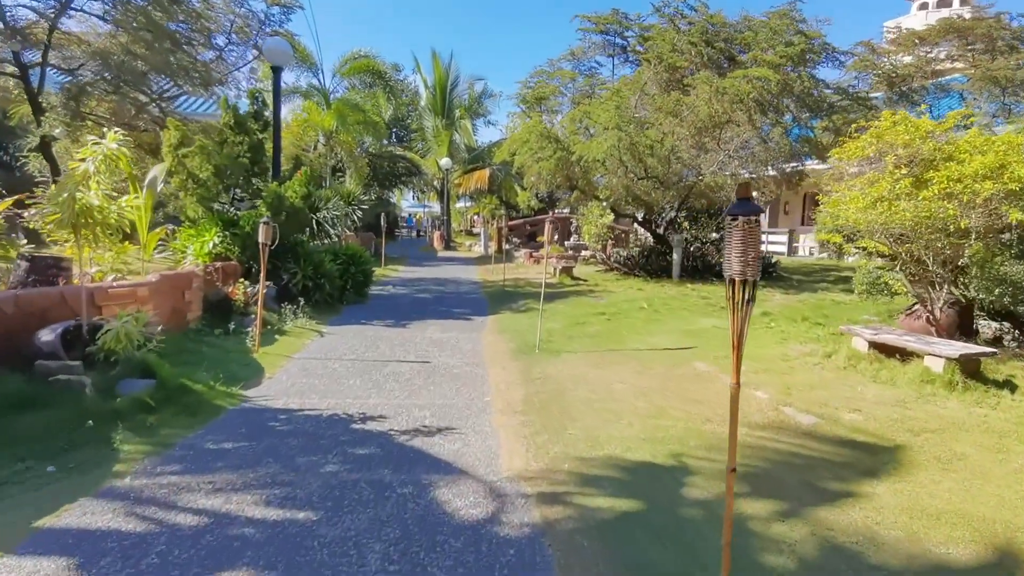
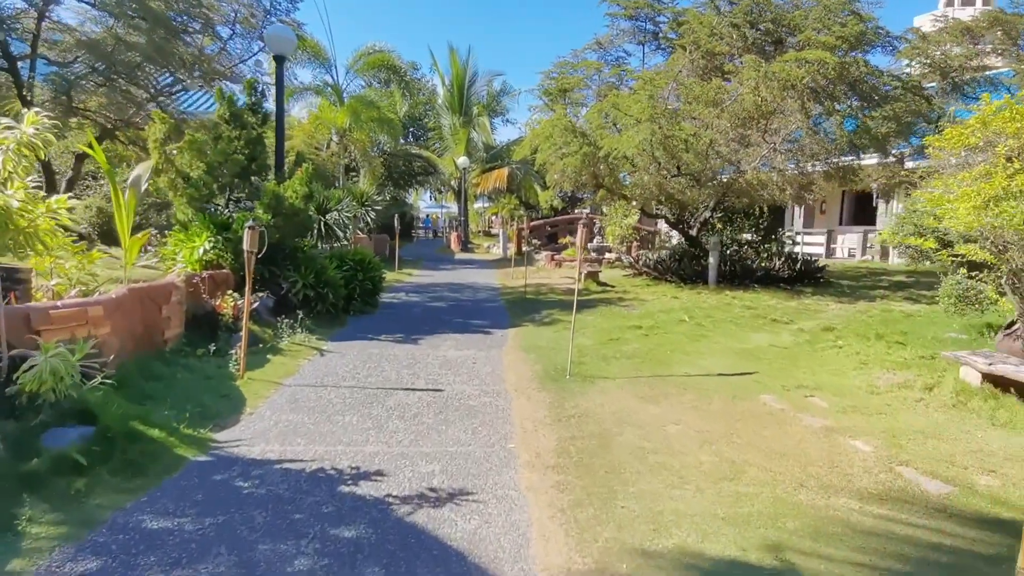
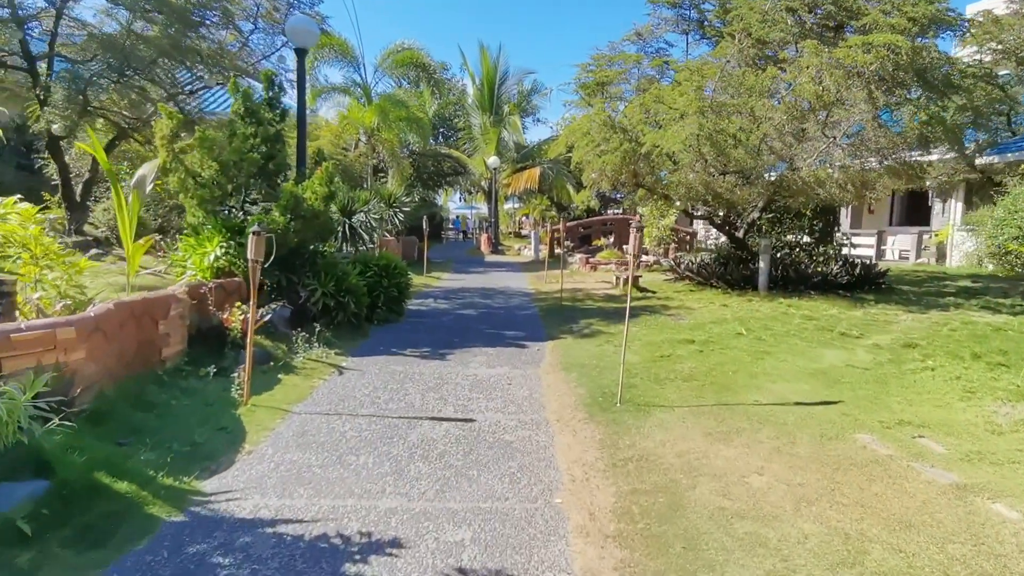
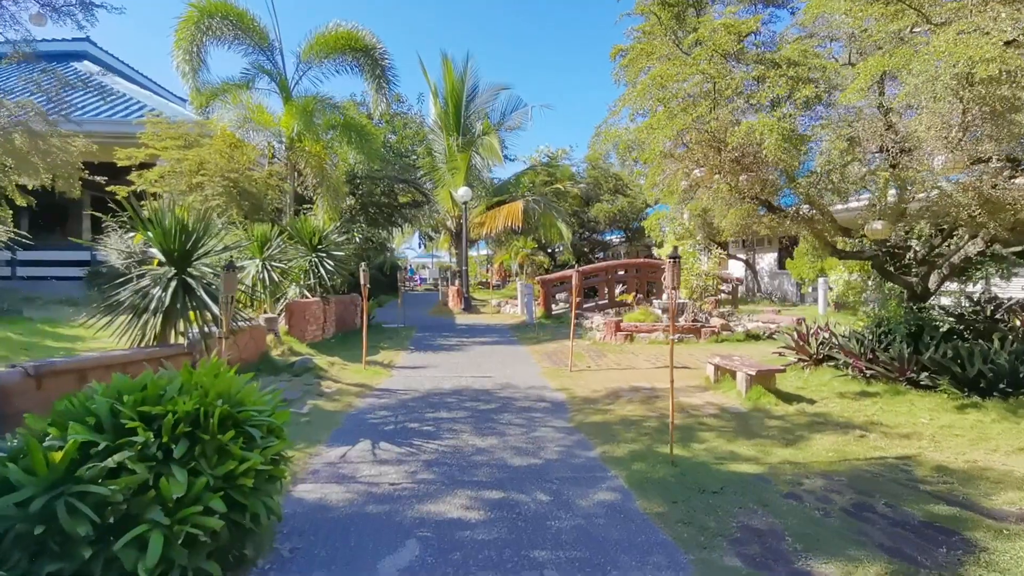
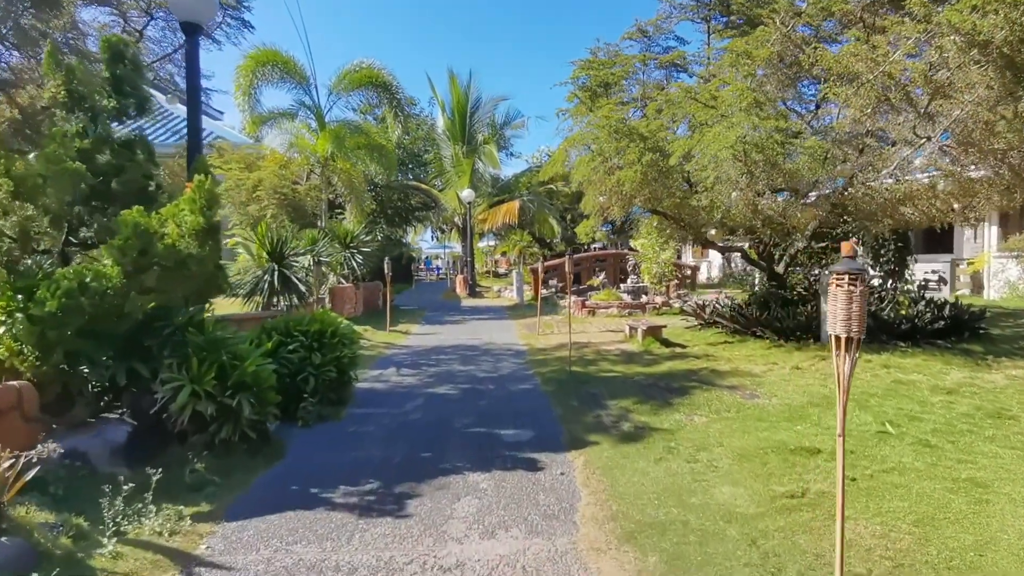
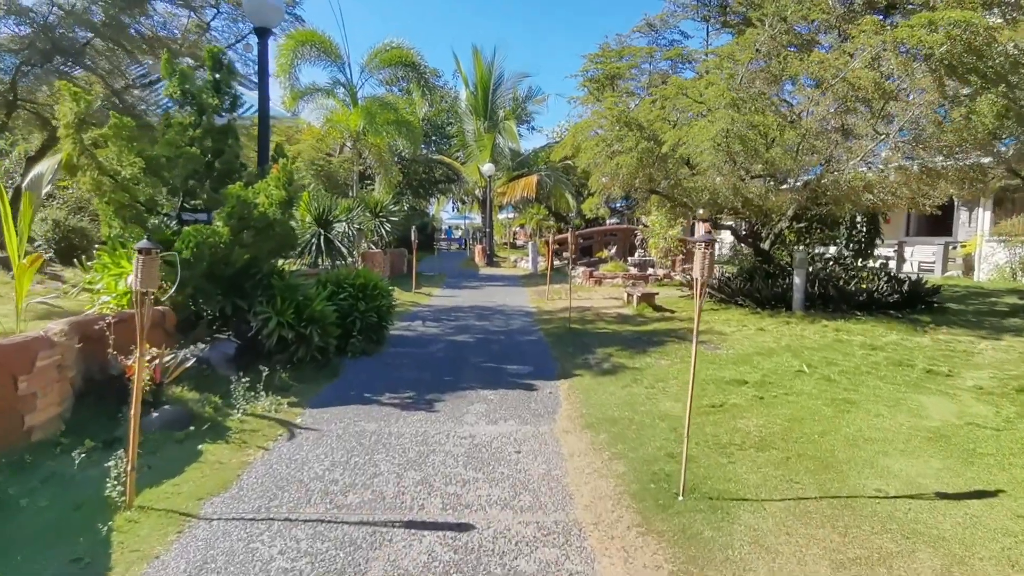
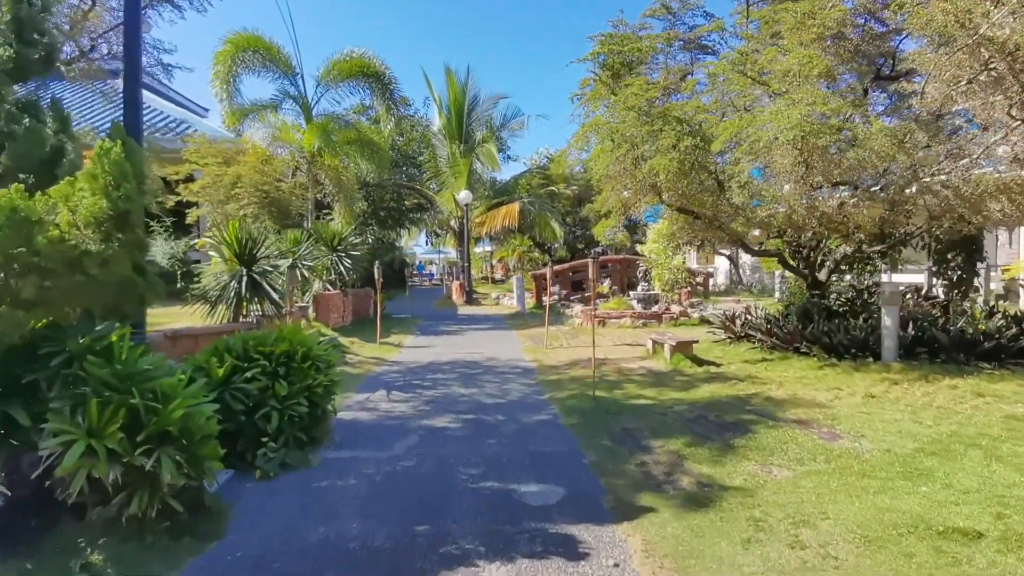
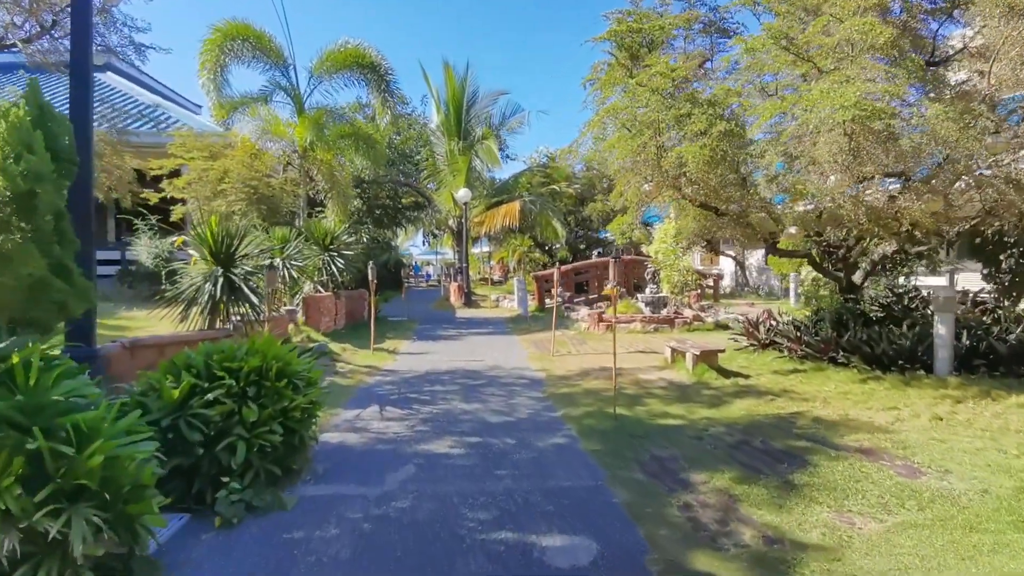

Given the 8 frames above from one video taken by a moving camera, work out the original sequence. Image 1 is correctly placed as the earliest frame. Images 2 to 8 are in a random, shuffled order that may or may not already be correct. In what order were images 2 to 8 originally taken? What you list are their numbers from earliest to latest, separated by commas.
2, 3, 6, 5, 7, 8, 4
